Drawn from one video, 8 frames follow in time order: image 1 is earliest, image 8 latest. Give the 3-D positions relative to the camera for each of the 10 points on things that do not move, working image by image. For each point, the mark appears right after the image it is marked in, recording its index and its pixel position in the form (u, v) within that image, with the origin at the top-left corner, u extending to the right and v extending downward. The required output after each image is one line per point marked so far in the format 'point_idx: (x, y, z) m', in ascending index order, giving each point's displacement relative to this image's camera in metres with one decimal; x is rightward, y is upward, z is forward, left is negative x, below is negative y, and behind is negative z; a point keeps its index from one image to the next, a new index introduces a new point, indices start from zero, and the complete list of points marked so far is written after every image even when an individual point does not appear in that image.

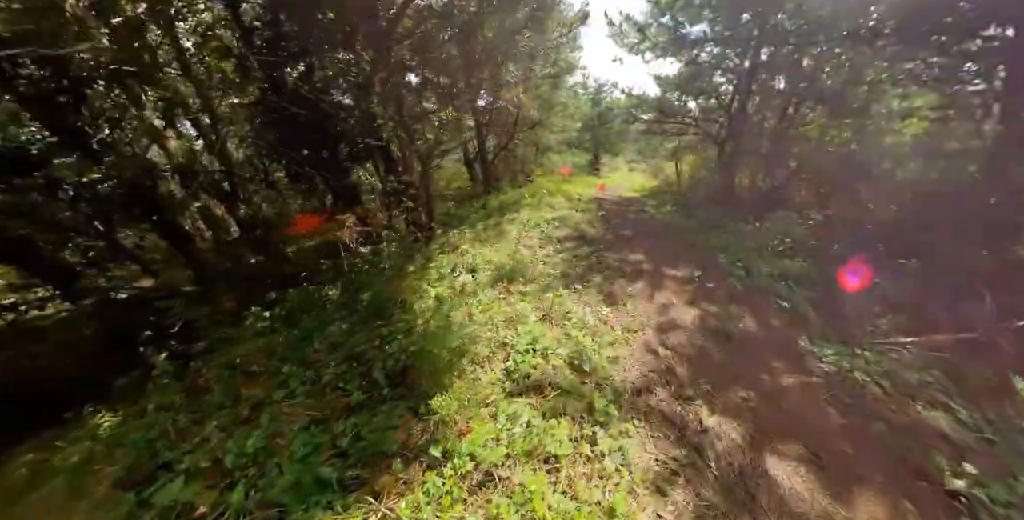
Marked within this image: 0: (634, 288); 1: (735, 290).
0: (+1.4, -0.3, +3.6) m
1: (+2.5, -0.3, +3.7) m
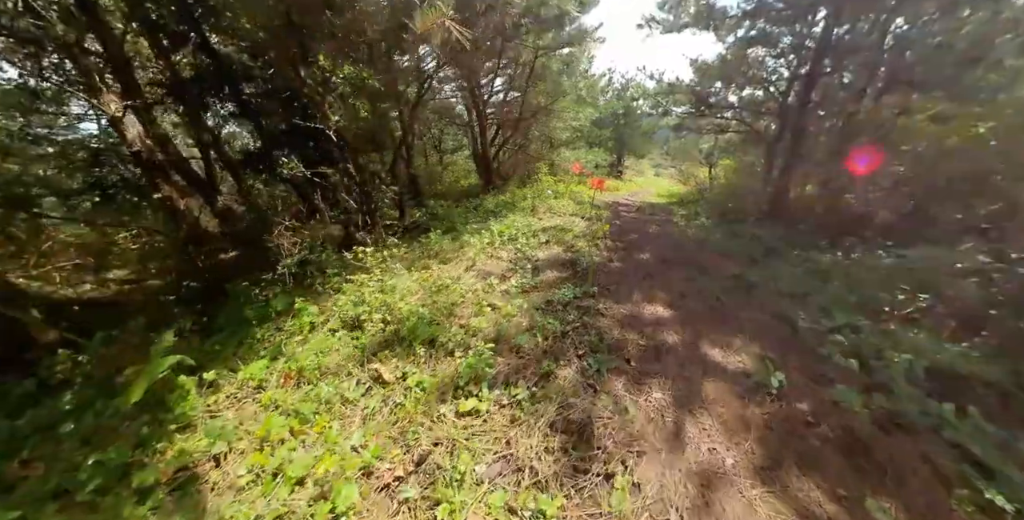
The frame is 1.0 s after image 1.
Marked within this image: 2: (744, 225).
0: (+0.7, -0.8, +1.8) m
1: (+1.8, -0.8, +1.8) m
2: (+4.9, +0.7, +6.9) m
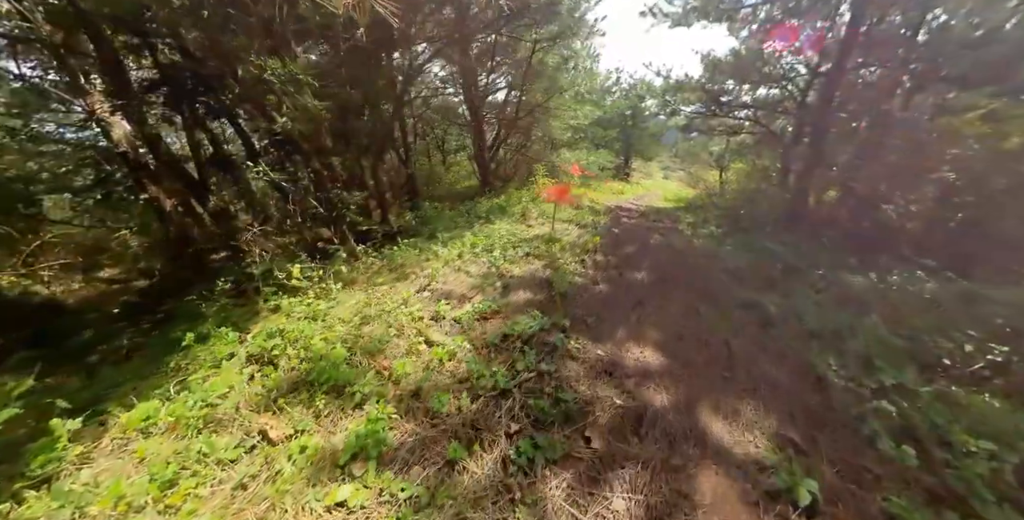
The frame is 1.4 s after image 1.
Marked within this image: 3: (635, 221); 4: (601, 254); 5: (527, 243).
0: (+0.3, -0.9, +1.2) m
1: (+1.5, -1.0, +1.2) m
2: (+4.7, +0.4, +6.2) m
3: (+2.9, +0.9, +7.8) m
4: (+1.3, +0.1, +4.8) m
5: (+0.2, +0.2, +5.0) m
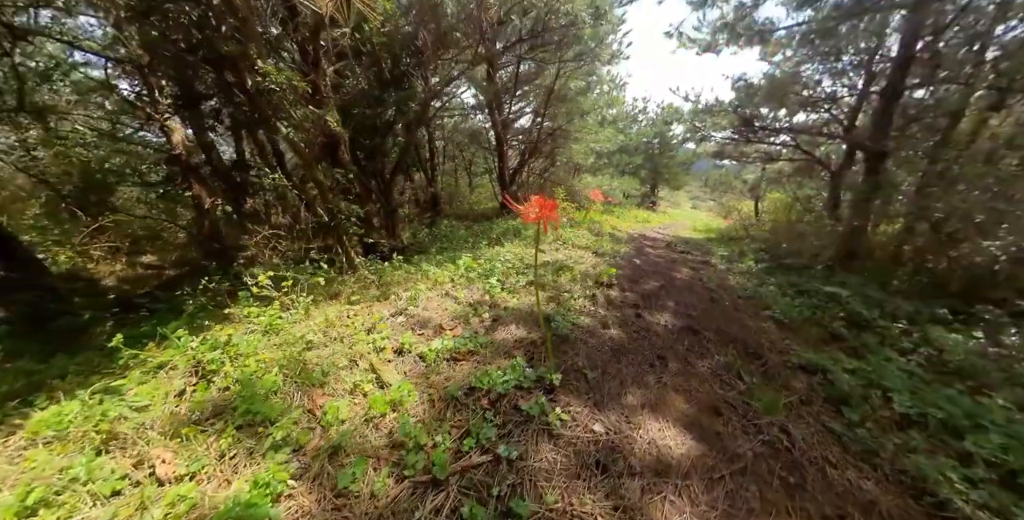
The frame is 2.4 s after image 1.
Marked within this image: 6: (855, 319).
0: (+0.1, -1.1, +0.7) m
1: (+1.2, -1.2, +0.6) m
2: (+4.9, -0.2, +5.4) m
3: (+3.2, +0.2, +7.2) m
4: (+1.4, -0.4, +4.2) m
5: (+0.3, -0.2, +4.5) m
6: (+3.6, -0.6, +3.4) m
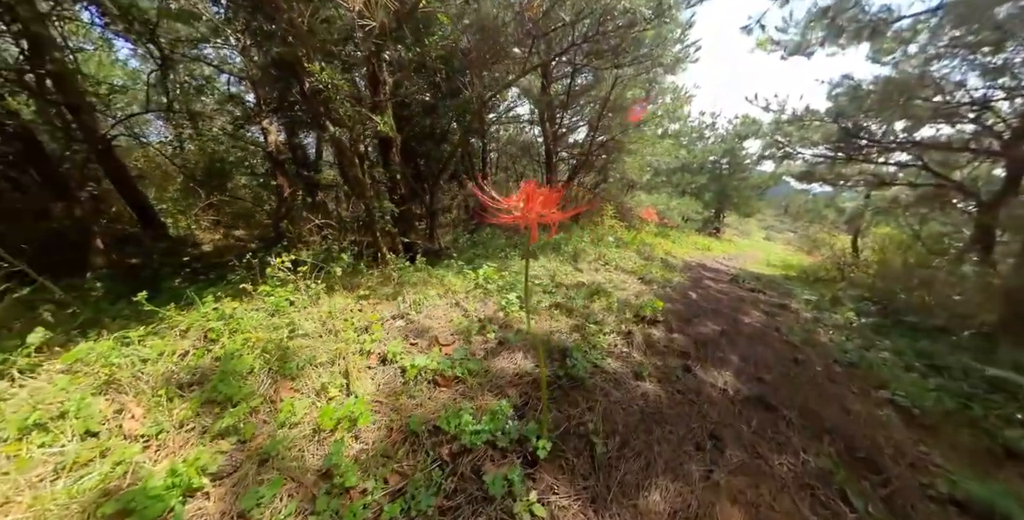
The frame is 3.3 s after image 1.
0: (-0.2, -1.1, +0.1) m
1: (+0.9, -1.3, -0.2) m
2: (+5.3, -0.9, +4.2) m
3: (+3.9, -0.5, +6.1) m
4: (+1.6, -0.7, +3.5) m
5: (+0.7, -0.4, +3.9) m
6: (+3.6, -1.1, +2.3) m
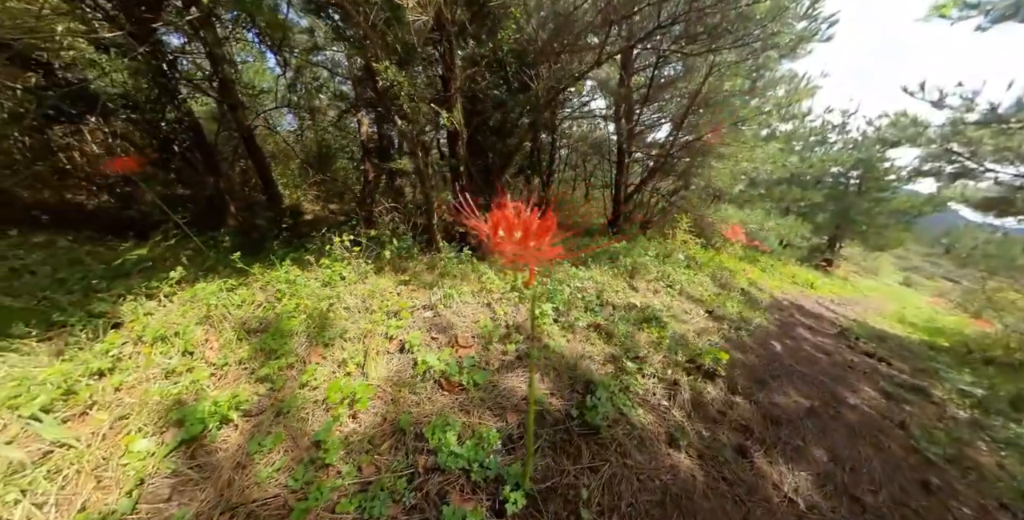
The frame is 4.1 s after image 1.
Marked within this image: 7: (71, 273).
0: (-0.8, -1.2, -0.1) m
1: (+0.1, -1.5, -0.6) m
2: (+5.4, -1.7, +2.6) m
3: (+4.6, -1.1, +4.7) m
4: (+1.8, -1.0, +2.7) m
5: (+1.0, -0.6, +3.4) m
6: (+3.4, -1.6, +1.1) m
7: (-5.1, -0.1, +3.8) m
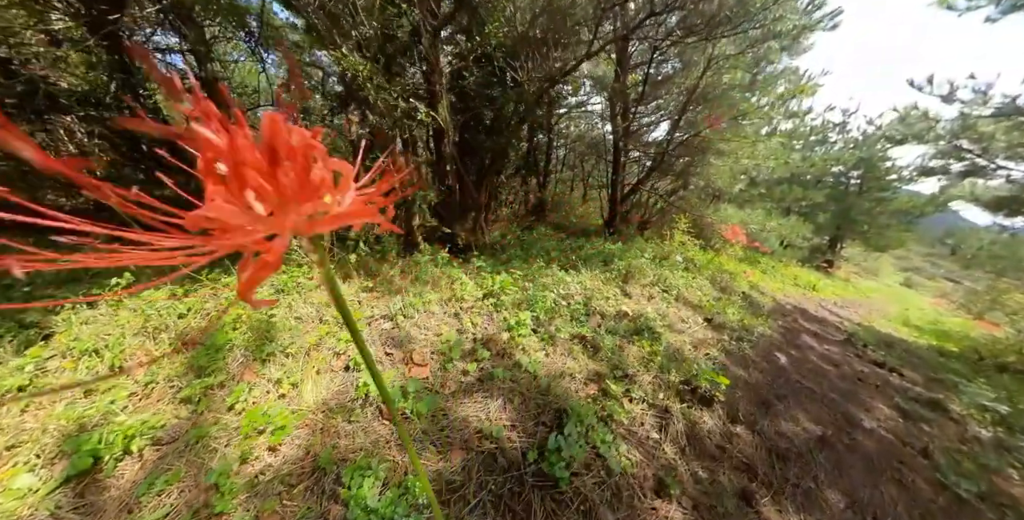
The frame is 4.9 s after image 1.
0: (-1.0, -1.2, -0.5) m
1: (-0.1, -1.6, -1.0) m
2: (+5.2, -1.7, +2.2) m
3: (+4.4, -1.1, +4.4) m
4: (+1.5, -1.0, +2.4) m
5: (+0.7, -0.7, +3.0) m
6: (+3.2, -1.7, +0.8) m
7: (-5.3, -0.2, +3.5) m
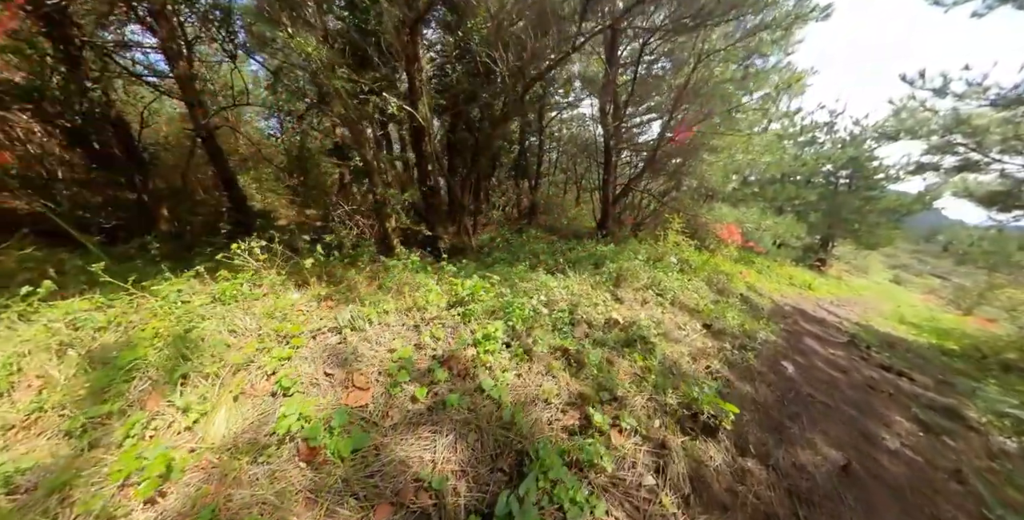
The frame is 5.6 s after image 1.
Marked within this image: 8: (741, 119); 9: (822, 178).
0: (-1.2, -1.2, -0.9) m
1: (-0.3, -1.5, -1.4) m
2: (+5.0, -1.7, +1.9) m
3: (+4.1, -1.1, +4.1) m
4: (+1.3, -1.0, +2.0) m
5: (+0.5, -0.7, +2.6) m
6: (+3.0, -1.6, +0.4) m
7: (-5.6, -0.3, +3.0) m
8: (+5.4, +3.2, +7.5) m
9: (+14.5, +3.9, +15.2) m
